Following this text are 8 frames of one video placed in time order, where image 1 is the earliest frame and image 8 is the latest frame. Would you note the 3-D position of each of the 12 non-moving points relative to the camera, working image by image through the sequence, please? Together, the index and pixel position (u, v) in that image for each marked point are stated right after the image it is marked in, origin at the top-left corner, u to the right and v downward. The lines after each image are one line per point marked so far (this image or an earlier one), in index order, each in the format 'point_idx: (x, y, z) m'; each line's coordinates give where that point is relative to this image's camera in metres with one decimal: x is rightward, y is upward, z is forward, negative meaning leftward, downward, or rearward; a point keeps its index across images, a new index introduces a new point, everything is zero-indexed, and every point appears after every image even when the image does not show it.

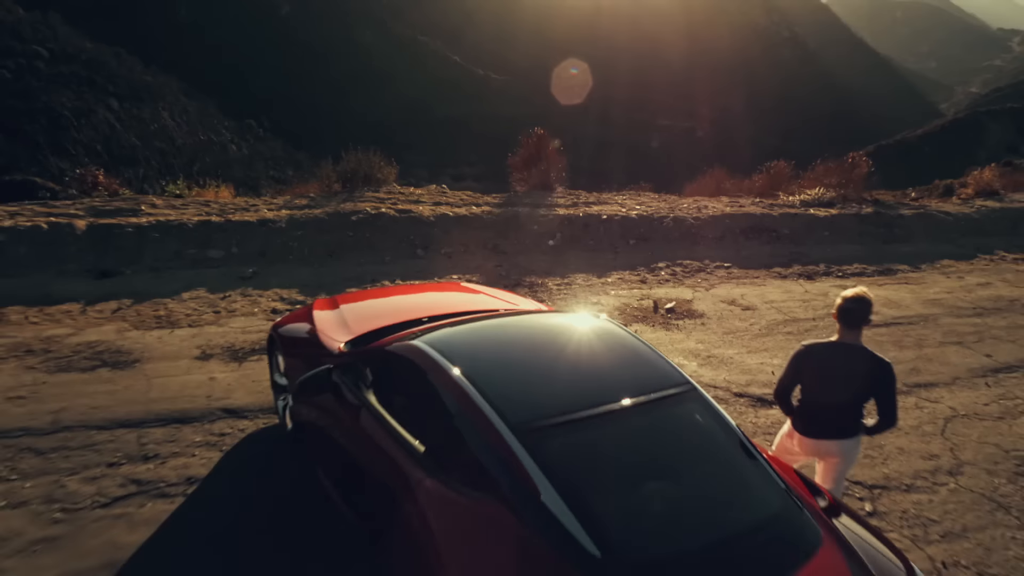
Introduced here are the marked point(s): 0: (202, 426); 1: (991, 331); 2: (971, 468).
0: (-1.2, -0.6, +2.8) m
1: (+2.7, -0.2, +4.0) m
2: (+1.7, -0.7, +2.8) m
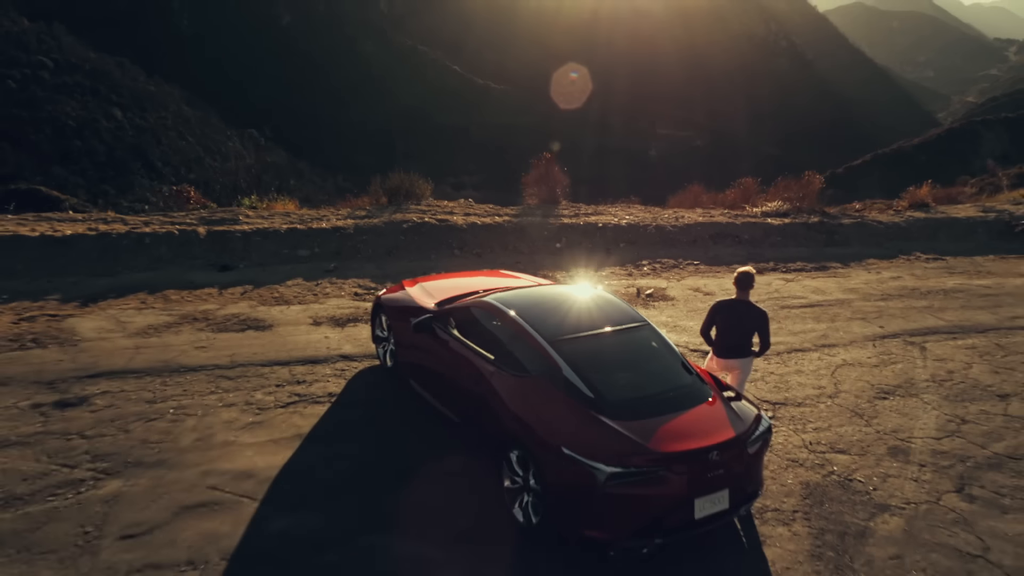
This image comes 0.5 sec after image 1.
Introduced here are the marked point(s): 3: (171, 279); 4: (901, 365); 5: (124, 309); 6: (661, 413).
0: (-1.0, -0.5, +4.1) m
1: (+2.8, -0.2, +5.4) m
2: (+1.9, -0.6, +4.1) m
3: (-2.4, +0.1, +5.3) m
4: (+2.4, -0.5, +4.5) m
5: (-2.4, -0.1, +4.8) m
6: (+0.6, -0.4, +2.7) m
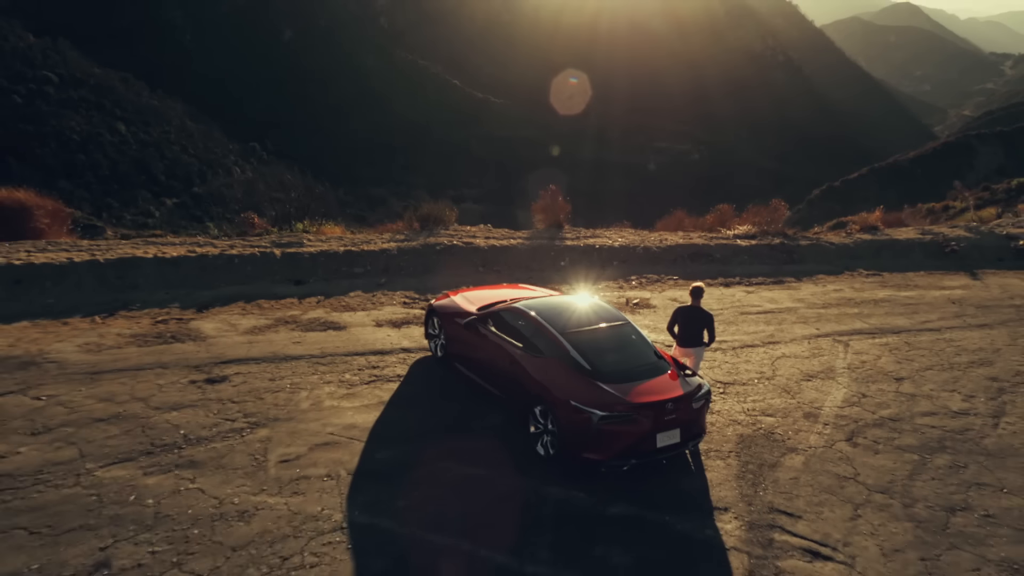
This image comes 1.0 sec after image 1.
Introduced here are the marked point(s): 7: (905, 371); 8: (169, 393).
0: (-0.9, -0.6, +5.5) m
1: (+2.9, -0.3, +6.7) m
2: (+2.0, -0.7, +5.5) m
3: (-2.3, 0.0, +6.7) m
4: (+2.5, -0.5, +5.9) m
5: (-2.3, -0.2, +6.2) m
6: (+0.7, -0.5, +4.1) m
7: (+3.0, -0.6, +5.6) m
8: (-2.2, -0.7, +4.8) m
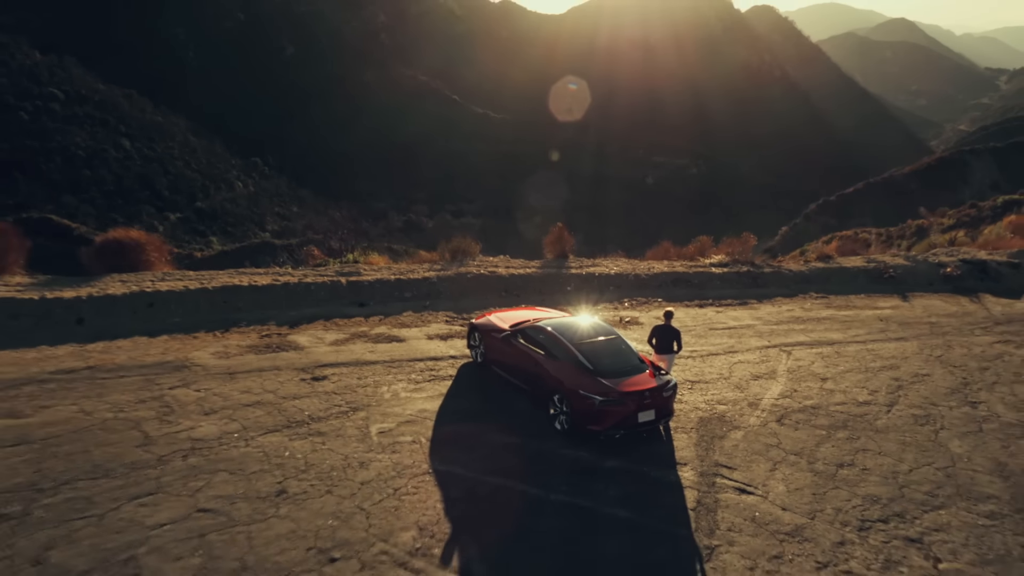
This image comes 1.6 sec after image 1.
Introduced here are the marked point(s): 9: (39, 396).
0: (-0.7, -0.8, +7.3) m
1: (+3.1, -0.5, +8.5) m
2: (+2.2, -0.9, +7.3) m
3: (-2.1, -0.3, +8.5) m
4: (+2.7, -0.8, +7.7) m
5: (-2.1, -0.5, +7.9) m
6: (+0.9, -0.7, +5.9) m
7: (+3.3, -0.9, +7.4) m
8: (-2.0, -0.9, +6.5) m
9: (-4.0, -0.9, +6.2) m
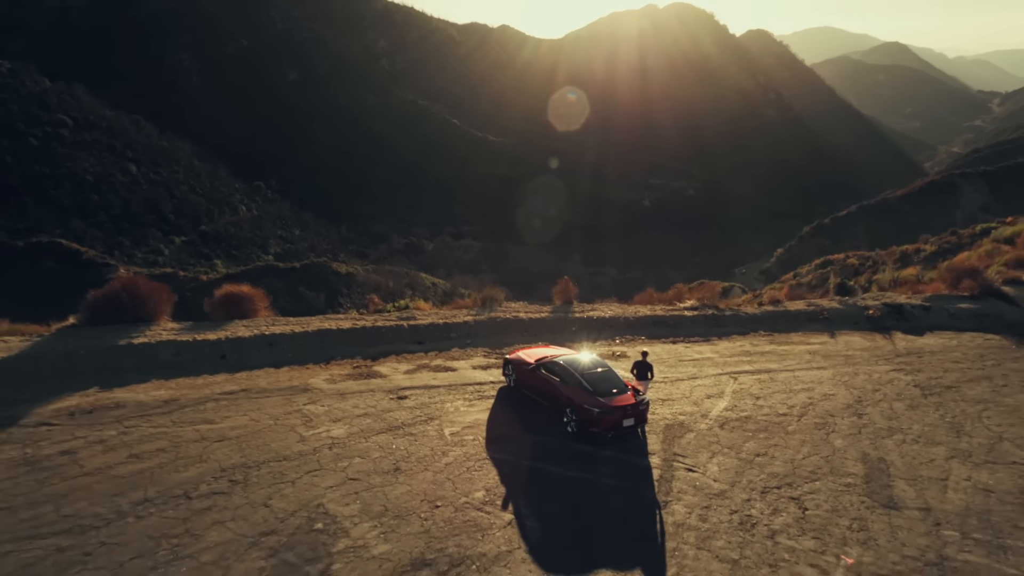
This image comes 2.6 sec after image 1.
0: (-0.4, -1.4, +10.2) m
1: (+3.4, -1.2, +11.5) m
2: (+2.5, -1.5, +10.2) m
3: (-1.8, -0.9, +11.4) m
4: (+3.1, -1.4, +10.6) m
5: (-1.8, -1.1, +10.8) m
6: (+1.2, -1.3, +8.8) m
7: (+3.6, -1.5, +10.3) m
8: (-1.7, -1.5, +9.4) m
9: (-3.6, -1.5, +9.1) m
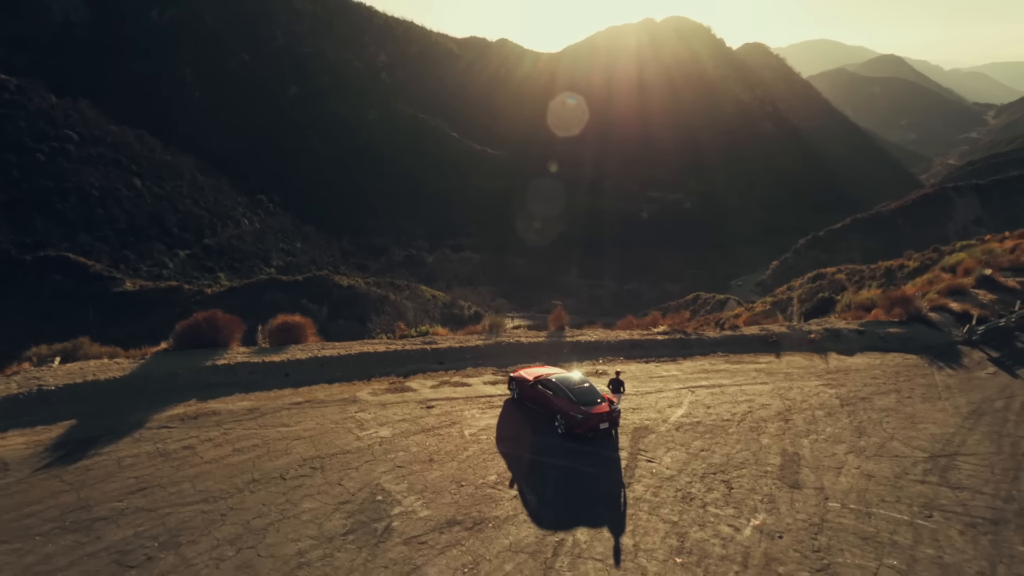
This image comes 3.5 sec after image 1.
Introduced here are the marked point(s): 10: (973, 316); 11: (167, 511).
0: (-0.3, -2.0, +12.9) m
1: (+3.5, -1.8, +14.2) m
2: (+2.6, -2.1, +12.9) m
3: (-1.7, -1.5, +14.2) m
4: (+3.1, -2.0, +13.3) m
5: (-1.7, -1.7, +13.6) m
6: (+1.3, -1.8, +11.5) m
7: (+3.6, -2.1, +13.1) m
8: (-1.6, -2.1, +12.2) m
9: (-3.6, -2.0, +11.8) m
10: (+11.5, -0.6, +18.3) m
11: (-4.2, -2.7, +9.0) m
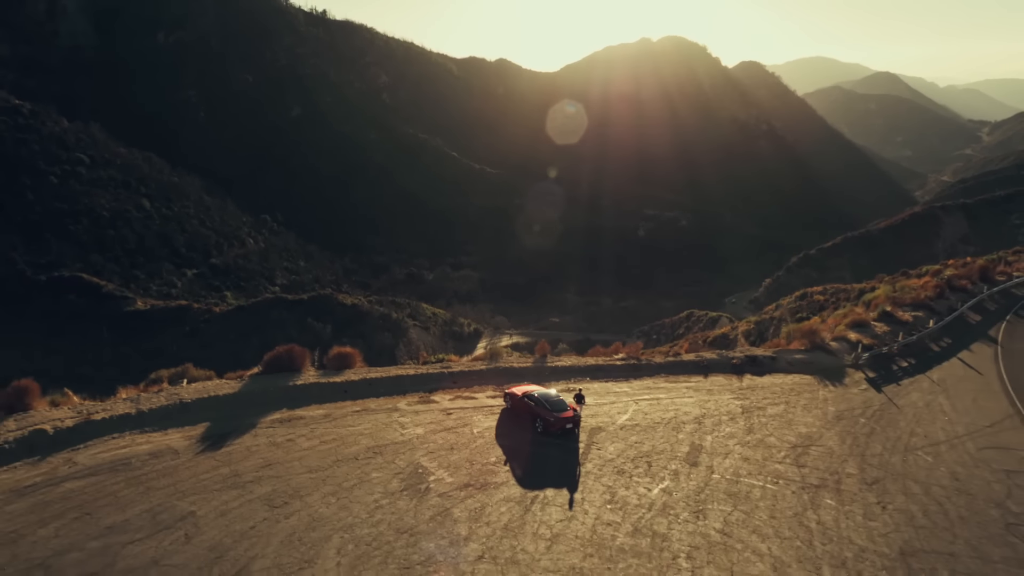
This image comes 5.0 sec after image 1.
0: (-0.4, -3.0, +18.1) m
1: (+3.4, -2.8, +19.4) m
2: (+2.4, -3.1, +18.1) m
3: (-1.8, -2.6, +19.4) m
4: (+3.0, -3.0, +18.5) m
5: (-1.9, -2.8, +18.8) m
6: (+1.2, -2.8, +16.8) m
7: (+3.5, -3.1, +18.3) m
8: (-1.7, -3.1, +17.4) m
9: (-3.7, -3.1, +17.0) m
10: (+11.4, -1.8, +23.5) m
11: (-4.3, -3.7, +14.2) m
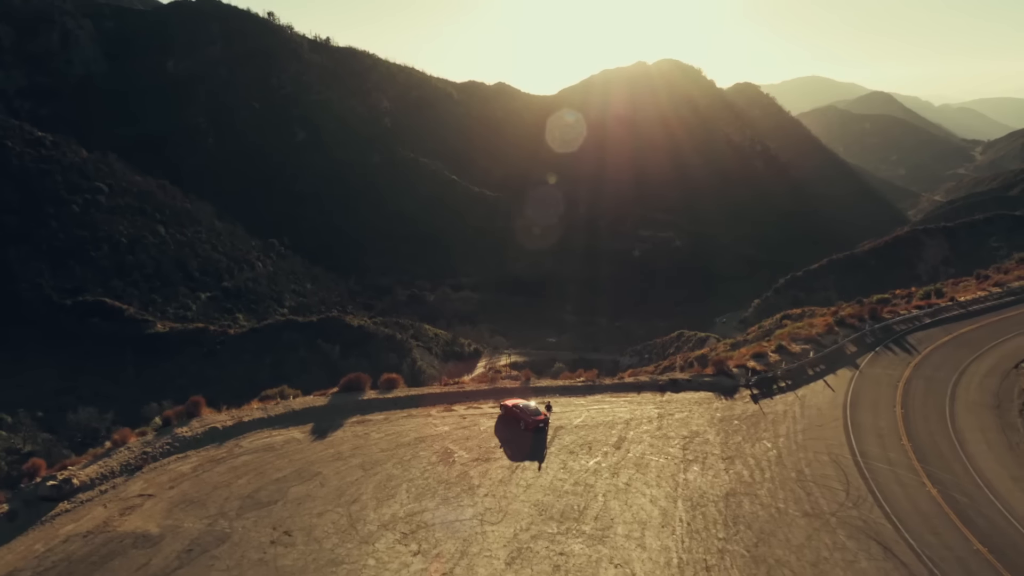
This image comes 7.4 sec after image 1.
0: (-0.7, -4.8, +27.6) m
1: (+3.1, -4.7, +28.9) m
2: (+2.2, -4.9, +27.6) m
3: (-2.1, -4.4, +28.8) m
4: (+2.7, -4.9, +28.0) m
5: (-2.1, -4.6, +28.3) m
6: (+0.9, -4.6, +26.2) m
7: (+3.2, -4.9, +27.7) m
8: (-2.0, -4.9, +26.8) m
9: (-4.0, -4.8, +26.4) m
10: (+11.1, -3.7, +33.0) m
11: (-4.6, -5.4, +23.6) m
